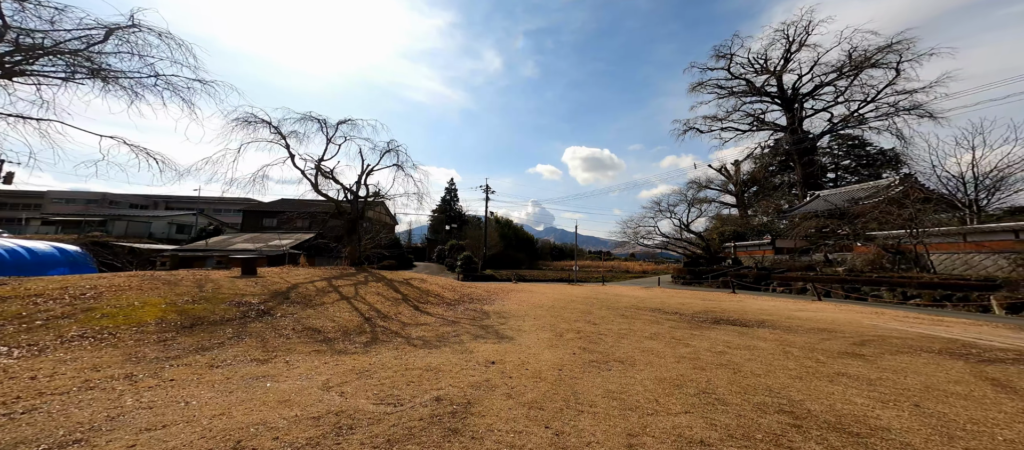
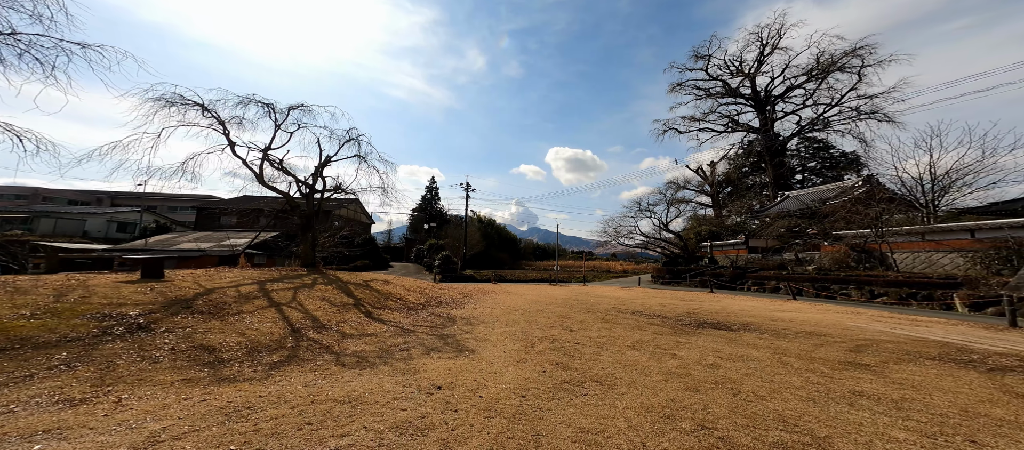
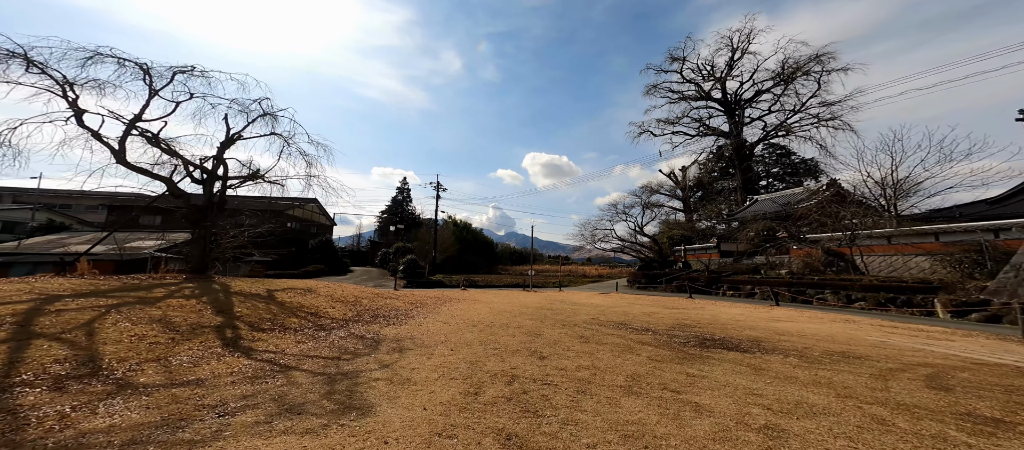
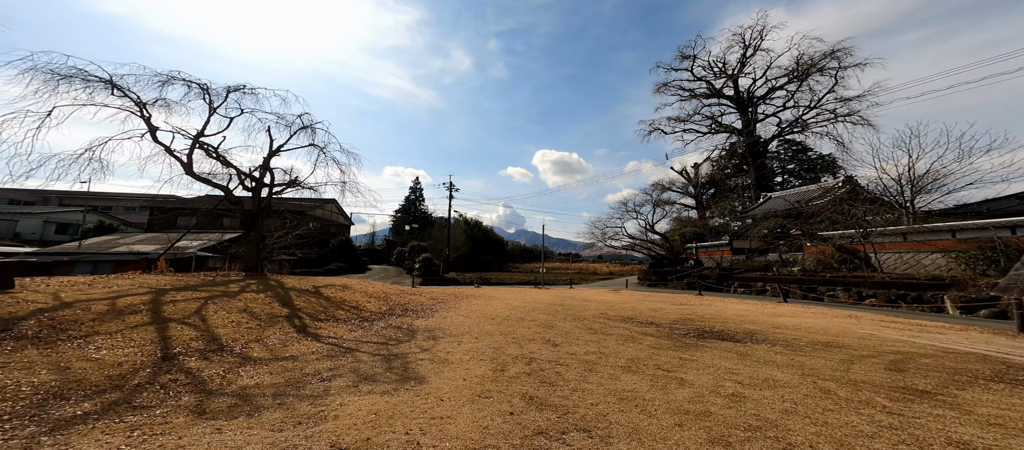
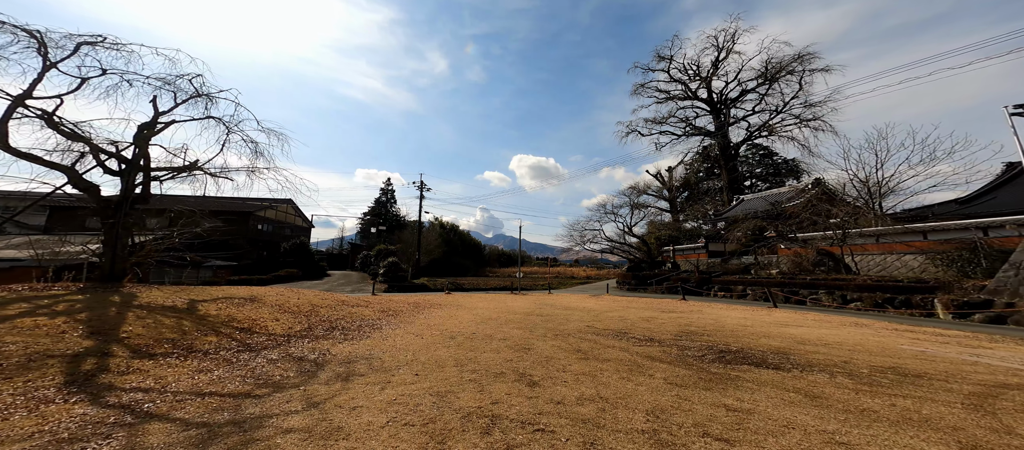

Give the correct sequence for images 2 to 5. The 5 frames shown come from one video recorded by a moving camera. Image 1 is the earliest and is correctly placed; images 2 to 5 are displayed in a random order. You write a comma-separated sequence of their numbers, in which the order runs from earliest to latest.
2, 4, 3, 5
